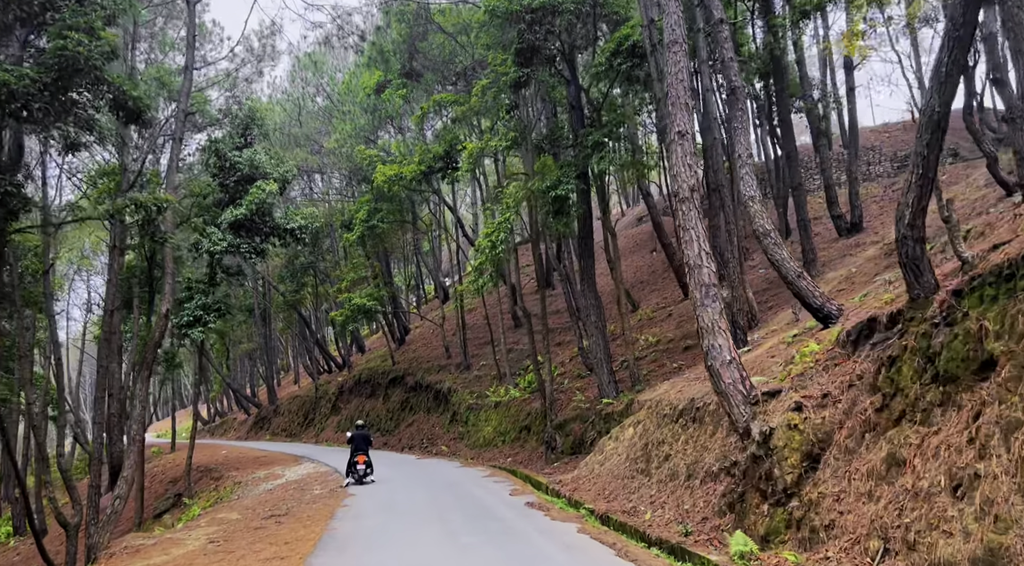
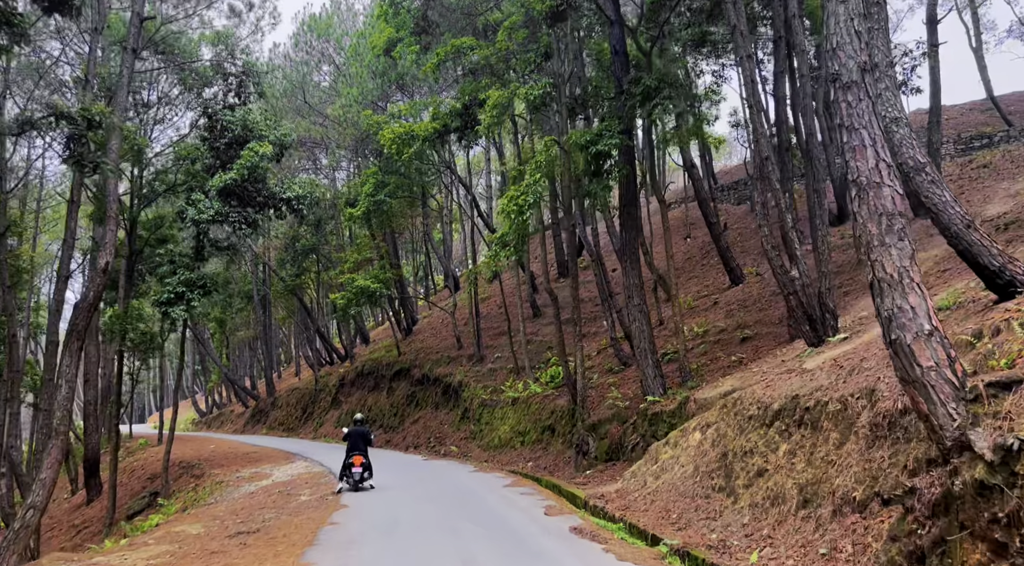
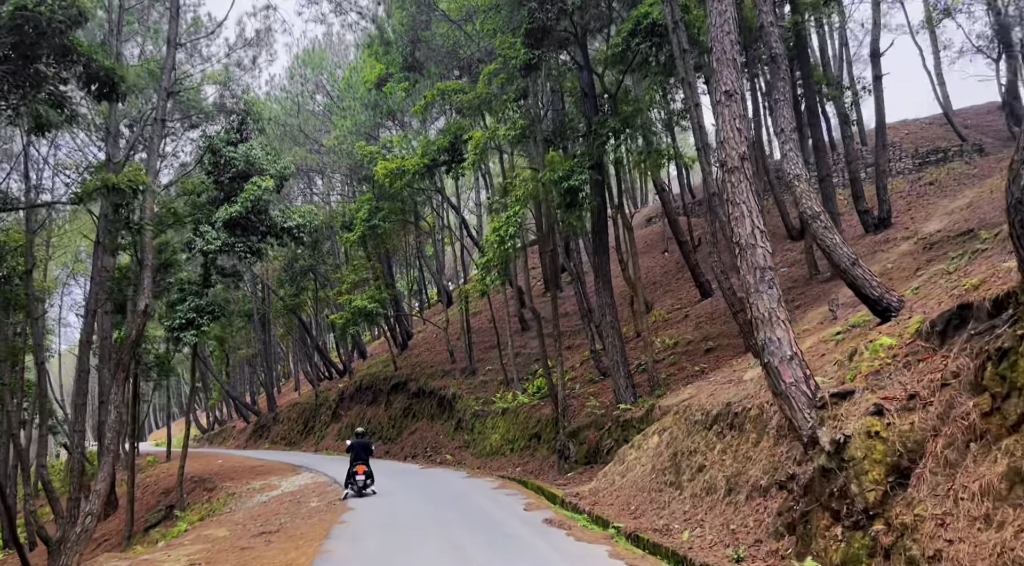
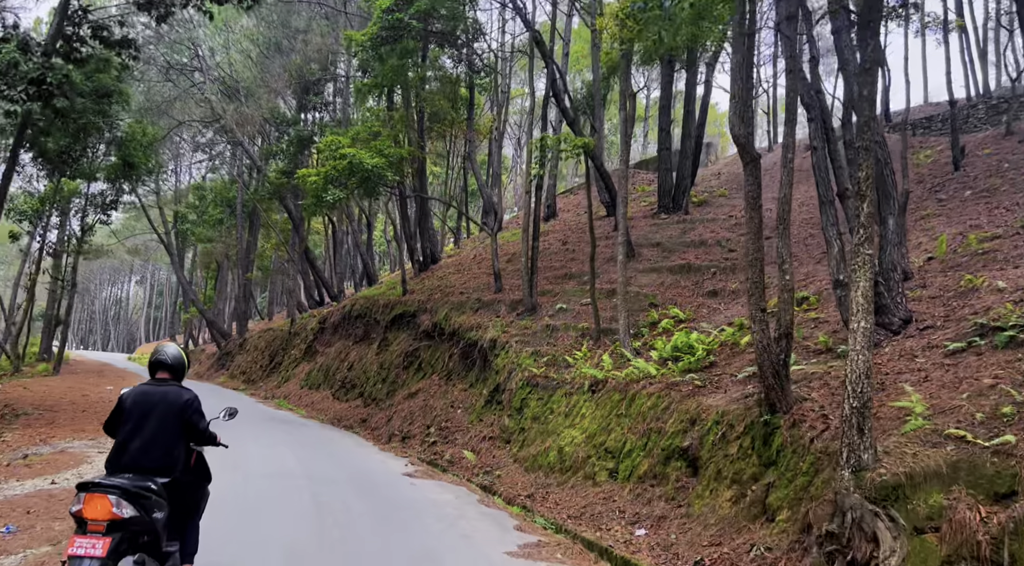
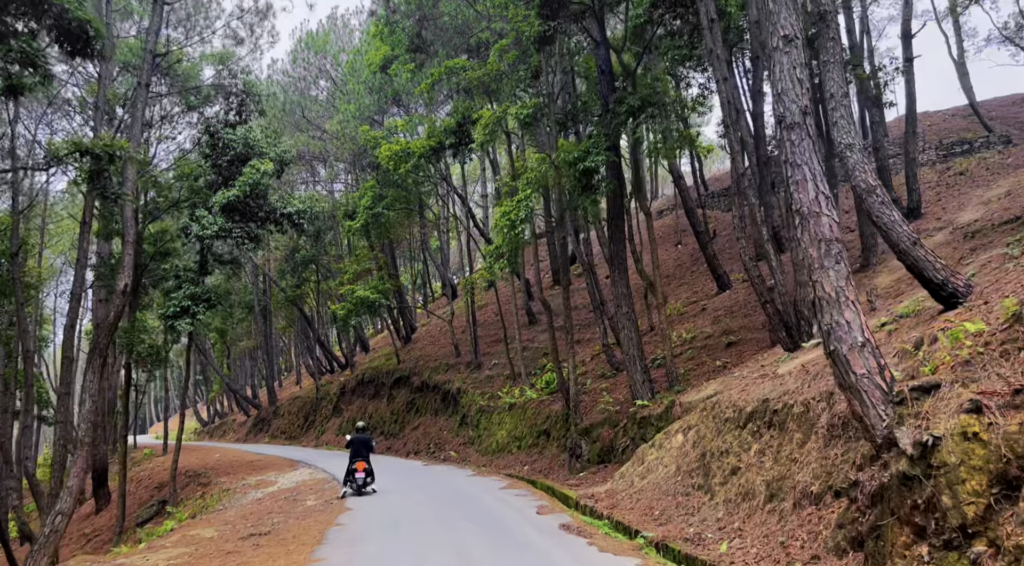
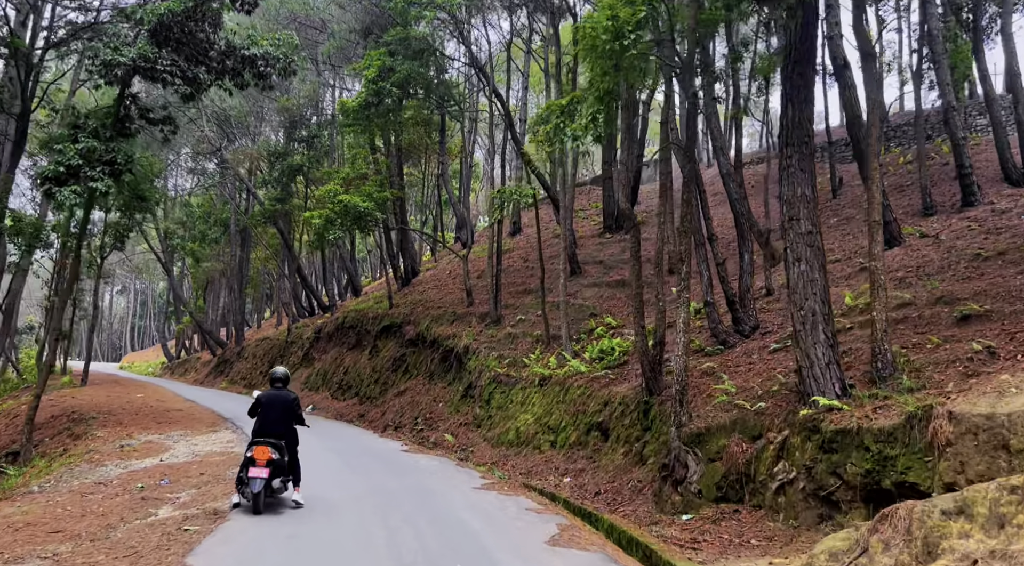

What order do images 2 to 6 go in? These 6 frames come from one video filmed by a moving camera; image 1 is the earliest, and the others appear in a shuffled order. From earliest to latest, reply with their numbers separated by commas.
3, 5, 2, 6, 4
